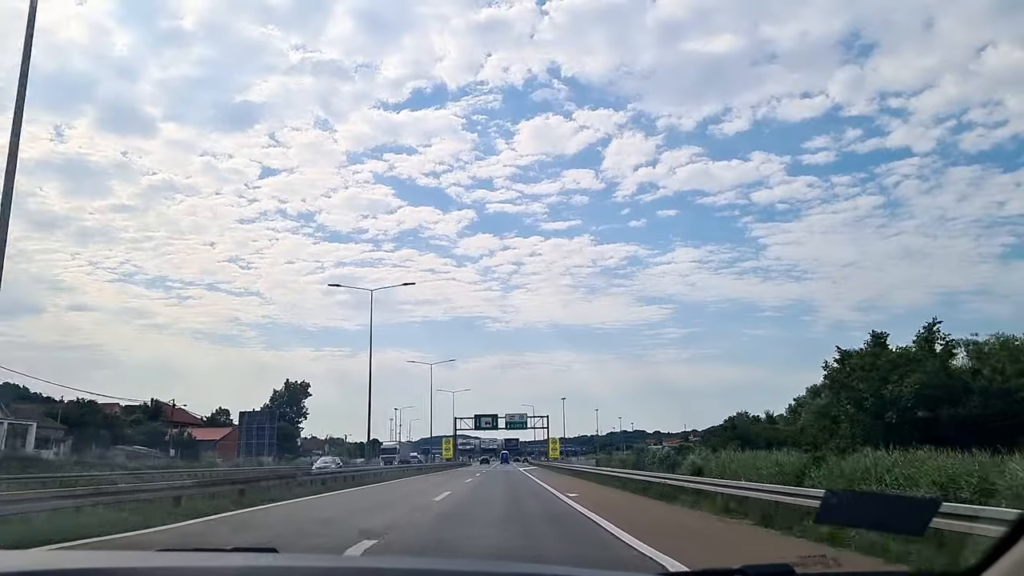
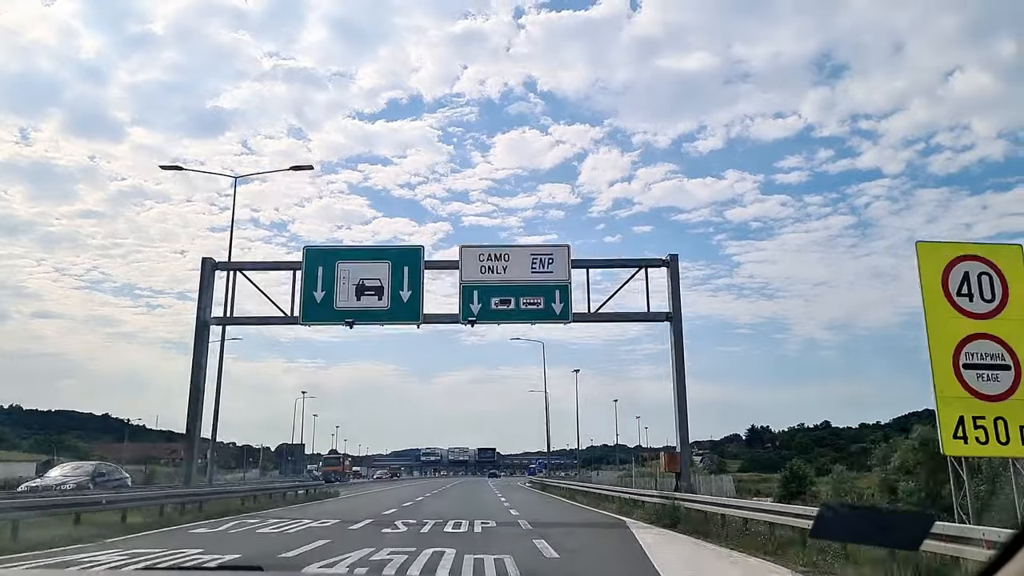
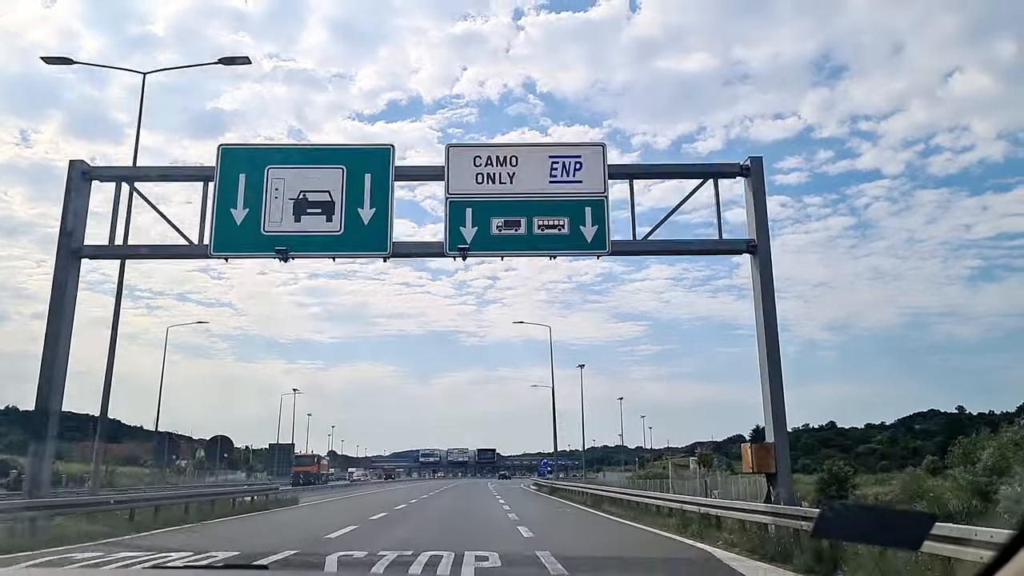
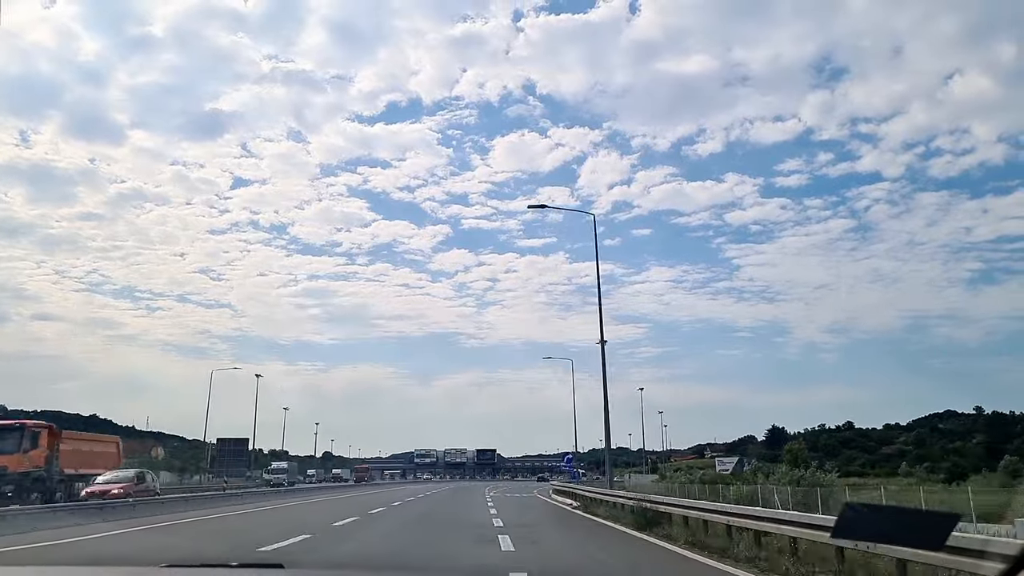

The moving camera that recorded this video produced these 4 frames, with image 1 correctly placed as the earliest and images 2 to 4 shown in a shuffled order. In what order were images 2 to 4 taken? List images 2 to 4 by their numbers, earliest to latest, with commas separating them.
2, 3, 4
